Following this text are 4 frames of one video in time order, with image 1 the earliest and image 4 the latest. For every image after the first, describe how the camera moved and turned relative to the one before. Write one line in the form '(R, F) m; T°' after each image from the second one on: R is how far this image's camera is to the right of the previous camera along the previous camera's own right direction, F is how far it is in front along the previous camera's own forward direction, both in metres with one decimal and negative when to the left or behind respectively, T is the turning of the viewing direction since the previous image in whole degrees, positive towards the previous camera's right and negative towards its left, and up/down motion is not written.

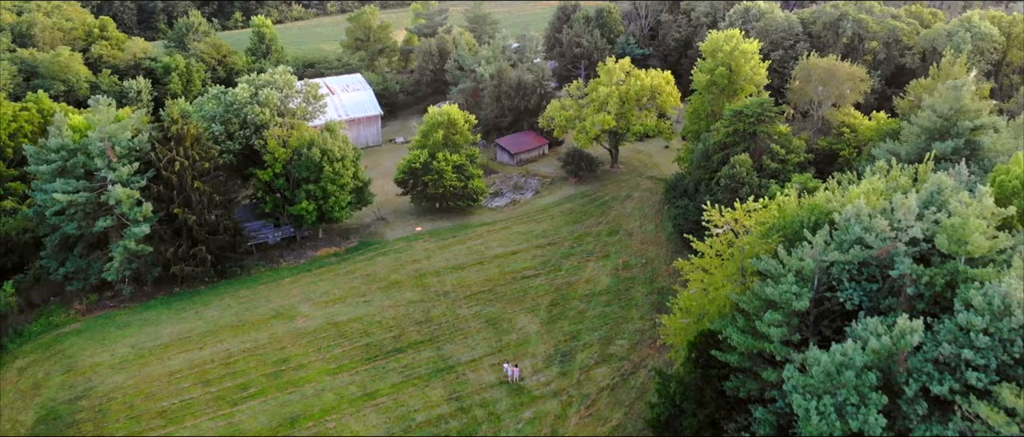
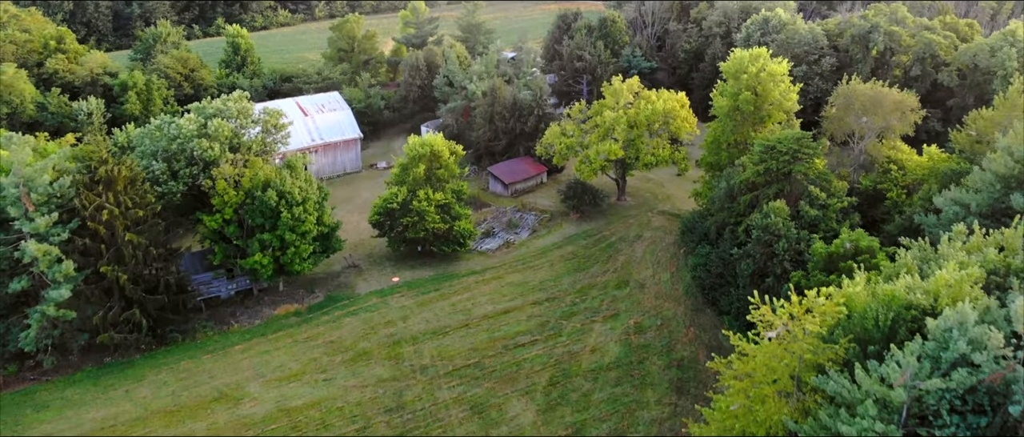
(+0.4, +6.0) m; 0°
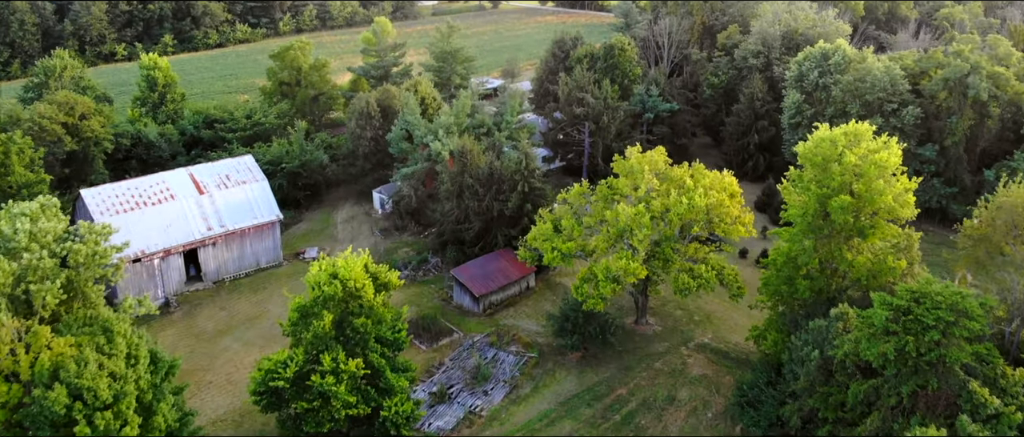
(+1.3, +14.0) m; 0°
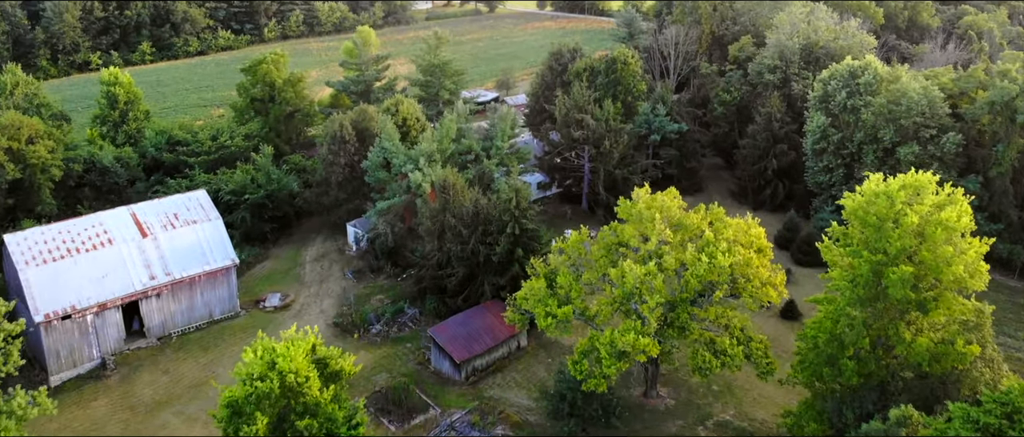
(+0.5, +4.8) m; 0°
